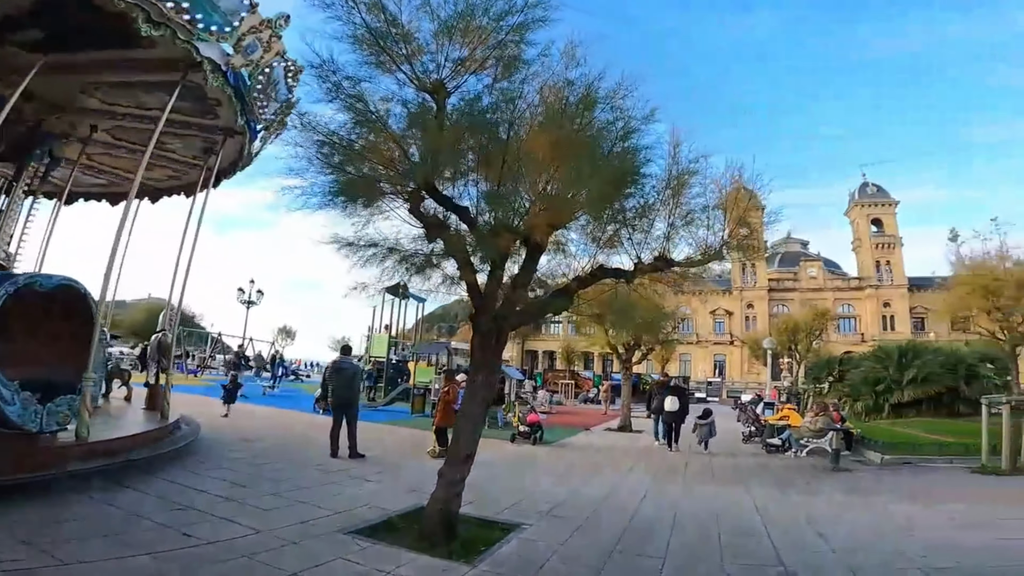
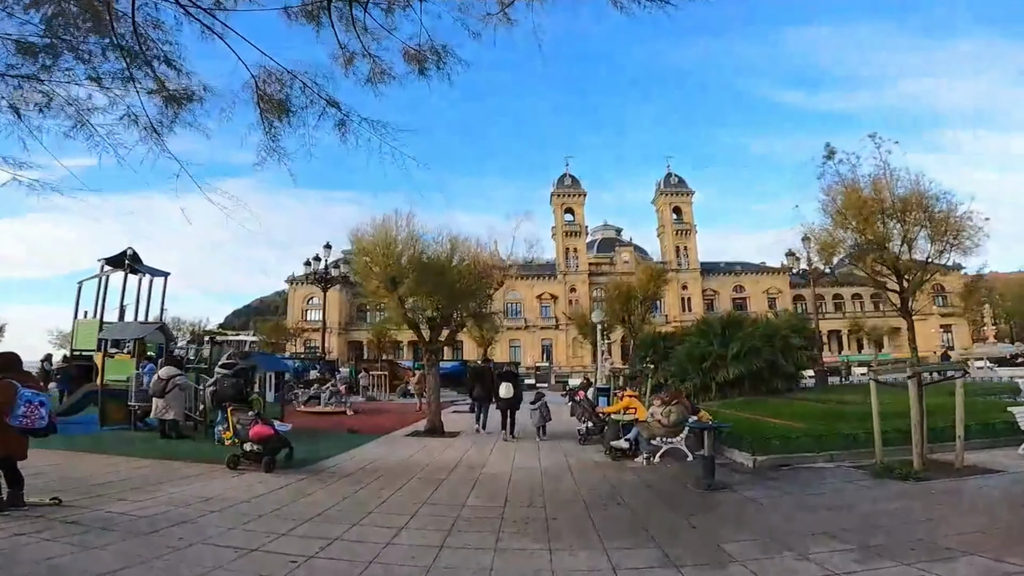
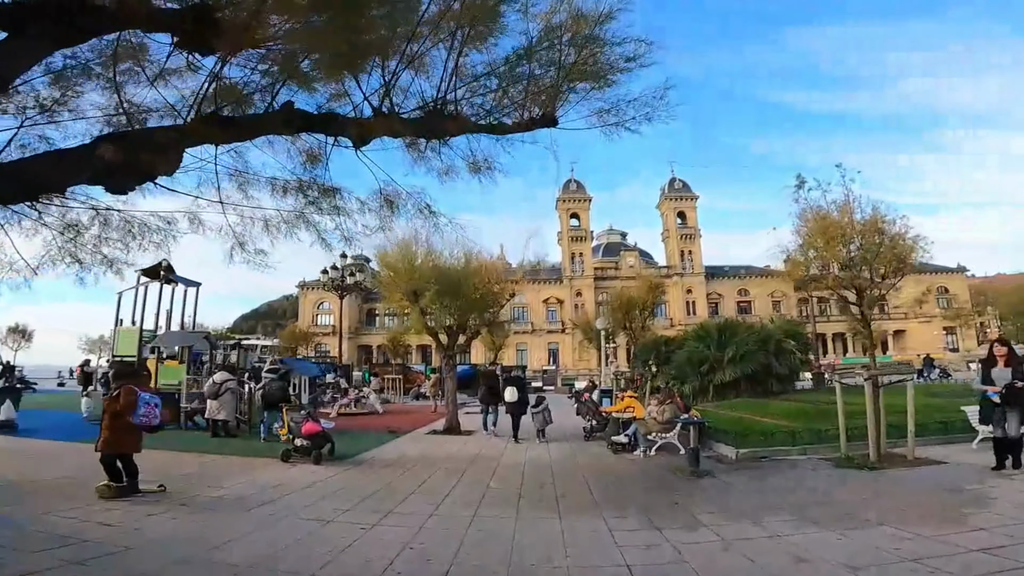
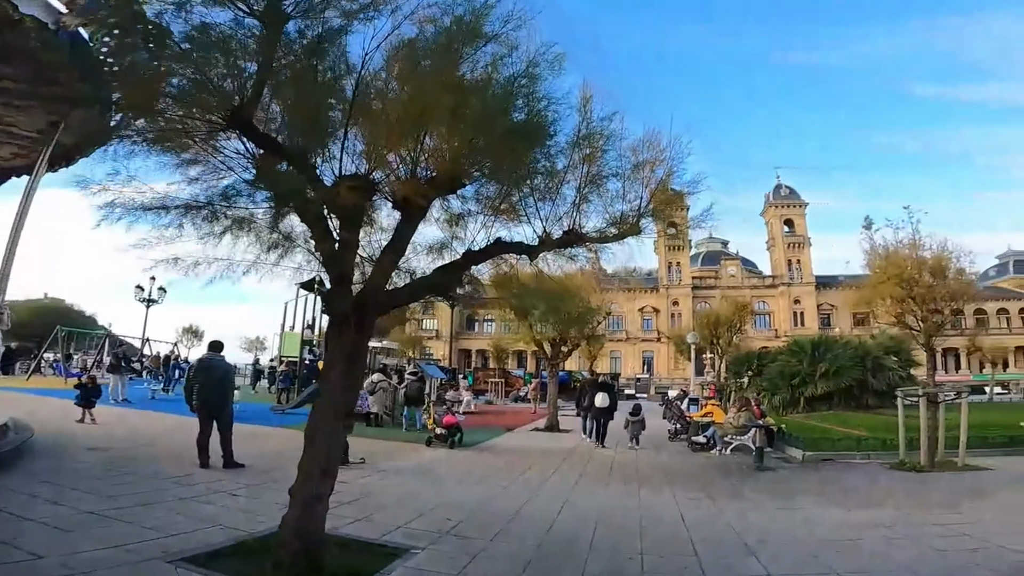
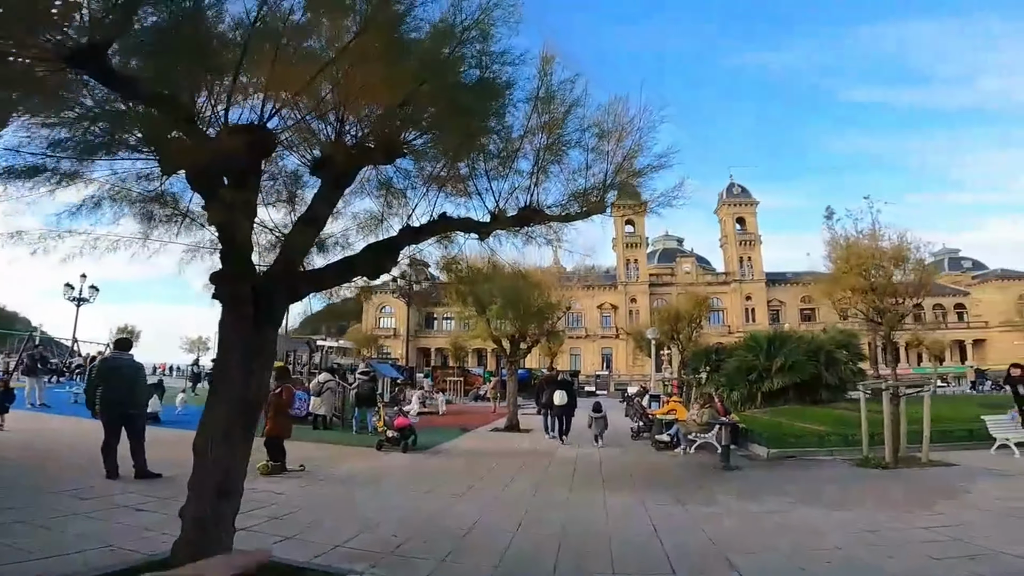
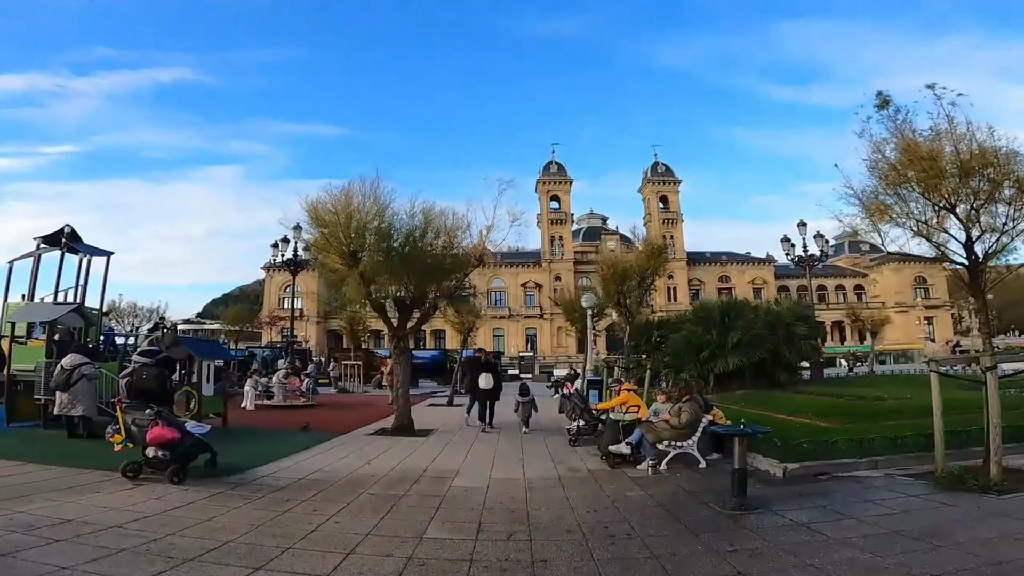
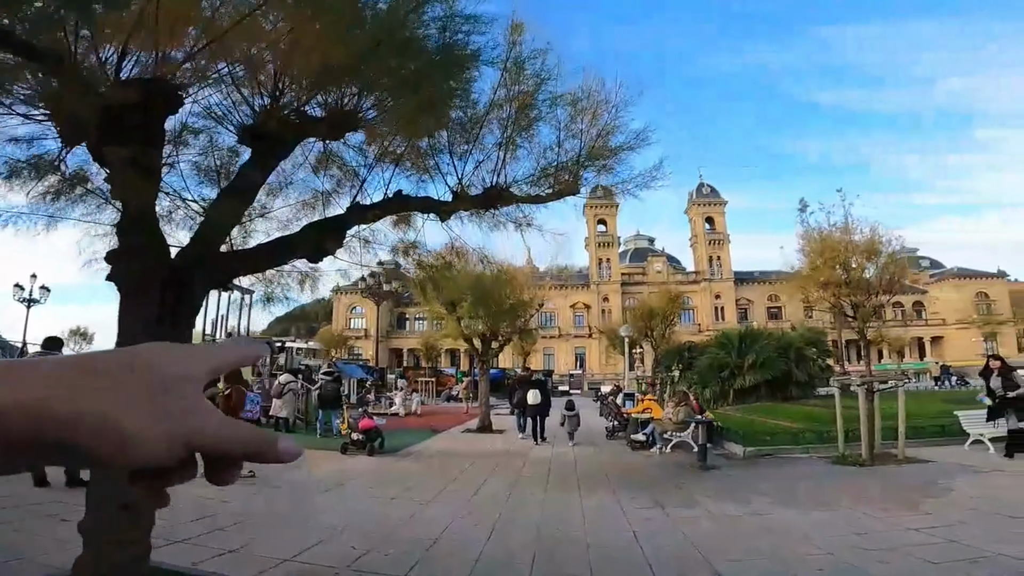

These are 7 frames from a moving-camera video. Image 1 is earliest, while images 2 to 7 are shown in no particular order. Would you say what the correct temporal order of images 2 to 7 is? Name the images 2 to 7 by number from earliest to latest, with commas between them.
4, 5, 7, 3, 2, 6
